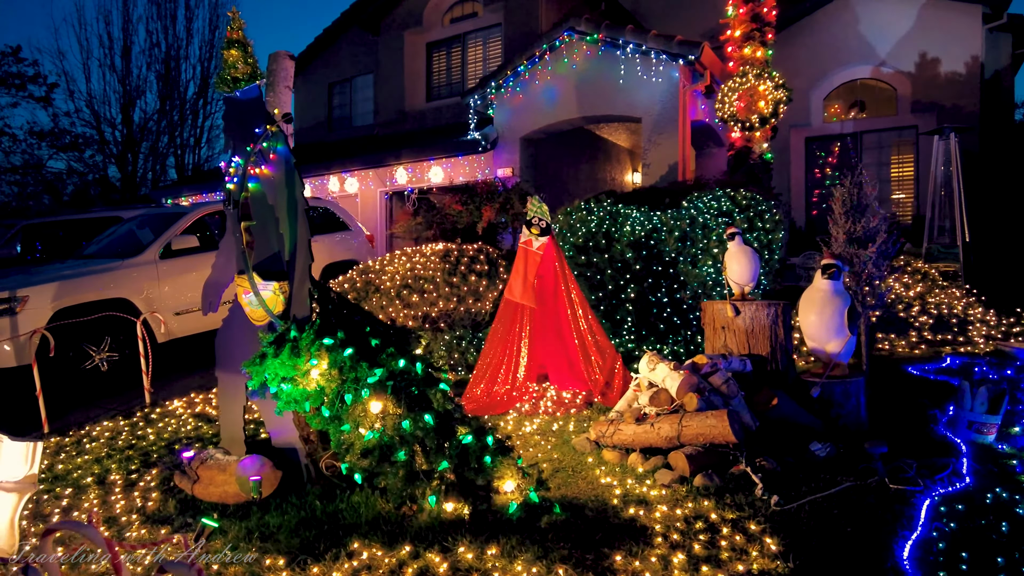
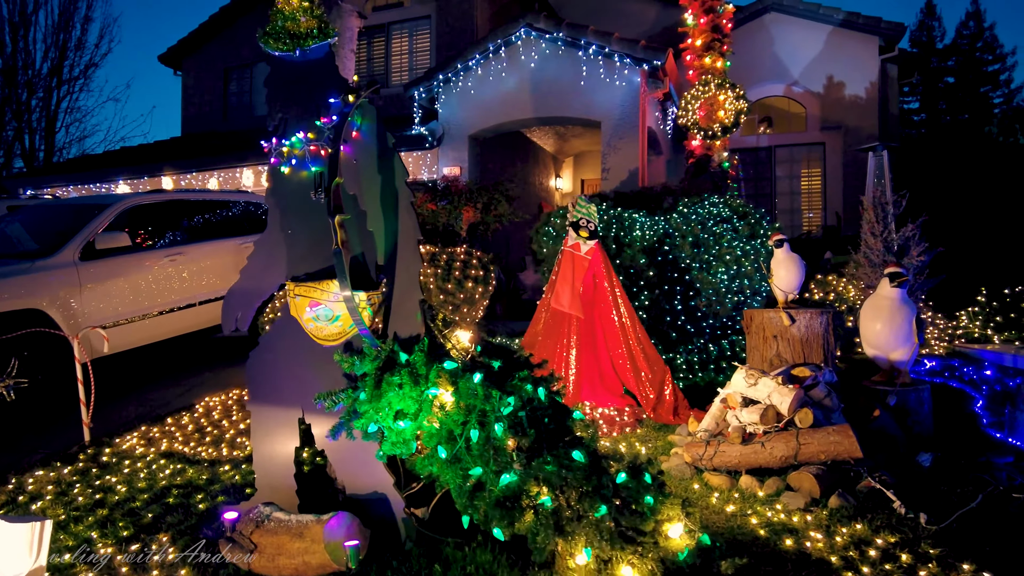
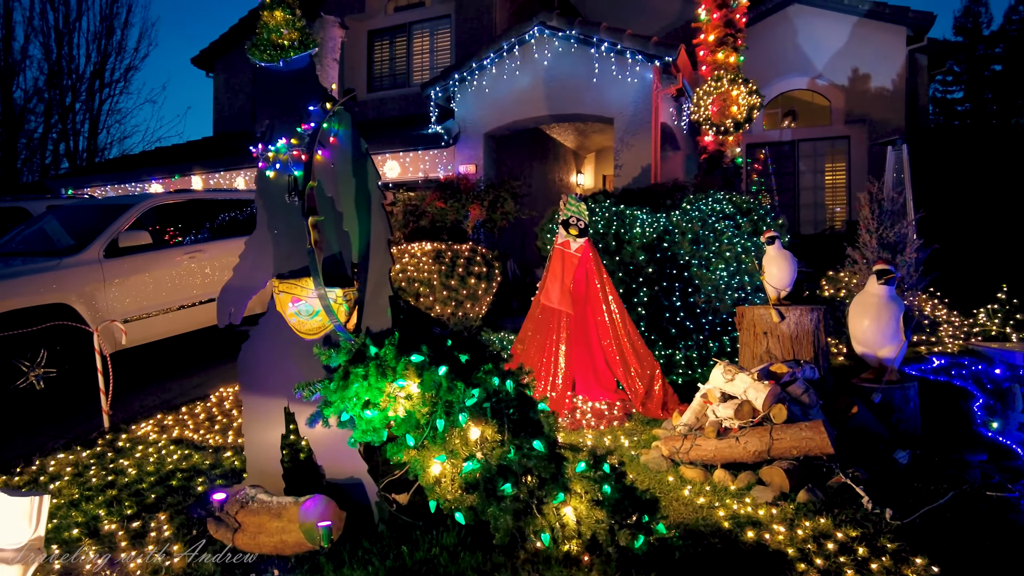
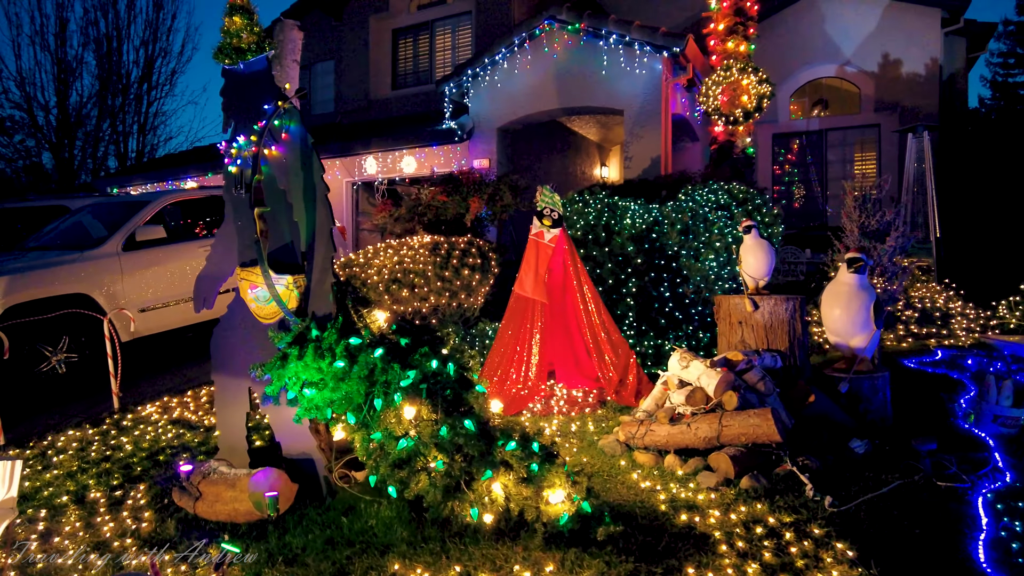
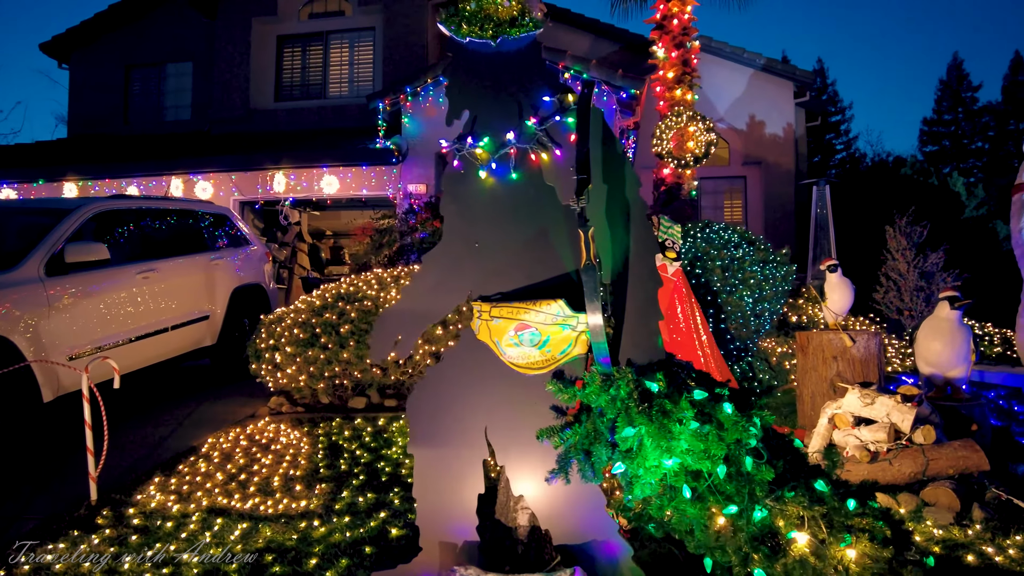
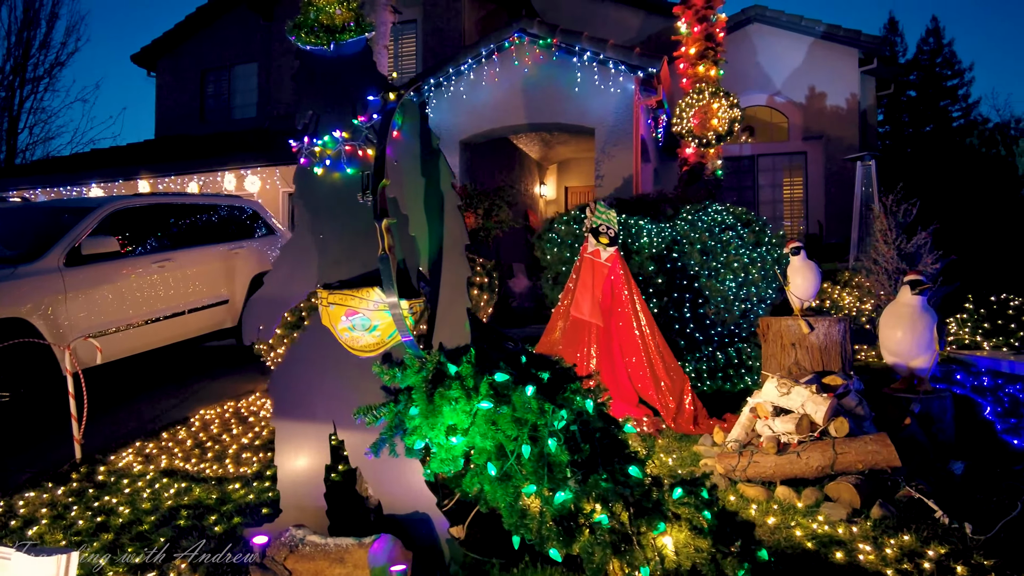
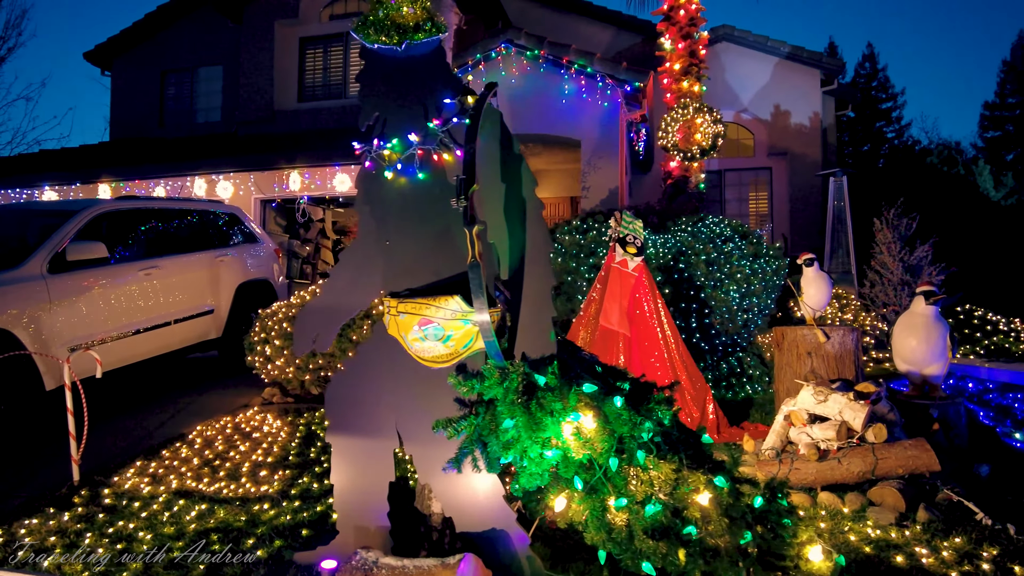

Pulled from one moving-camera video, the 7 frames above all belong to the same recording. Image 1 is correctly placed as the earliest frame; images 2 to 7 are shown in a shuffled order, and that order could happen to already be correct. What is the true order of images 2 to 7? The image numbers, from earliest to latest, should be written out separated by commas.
4, 3, 2, 6, 7, 5
